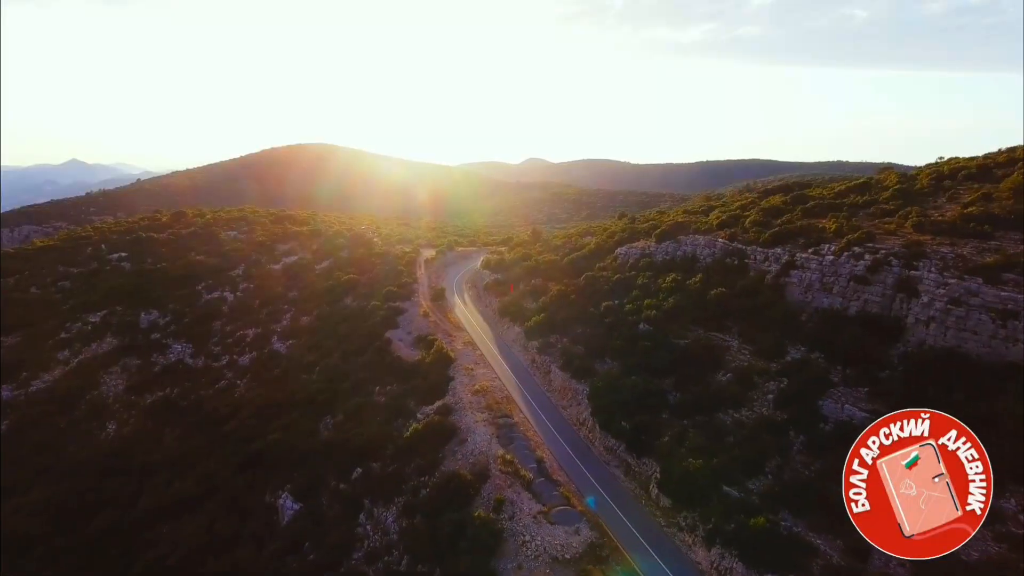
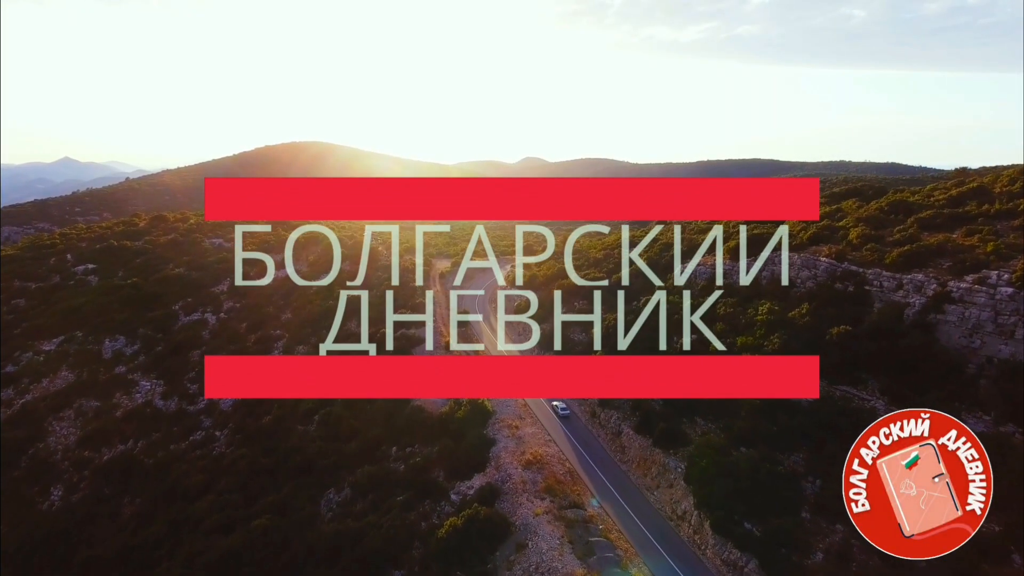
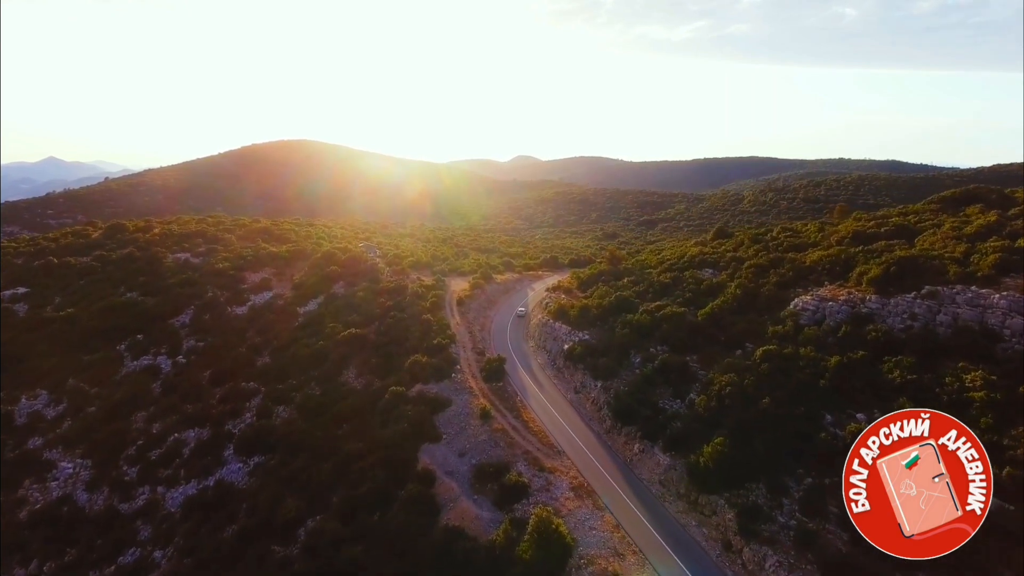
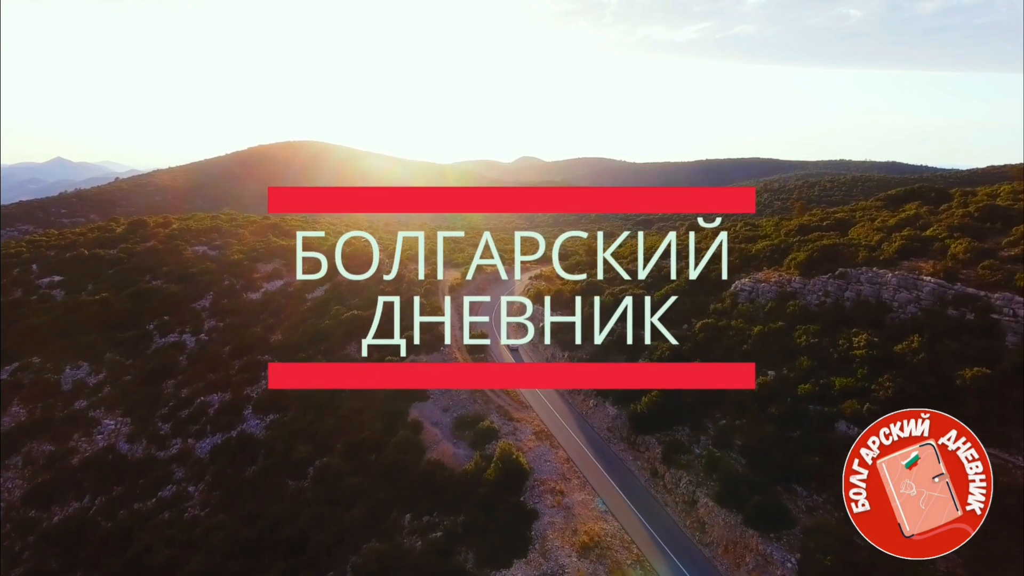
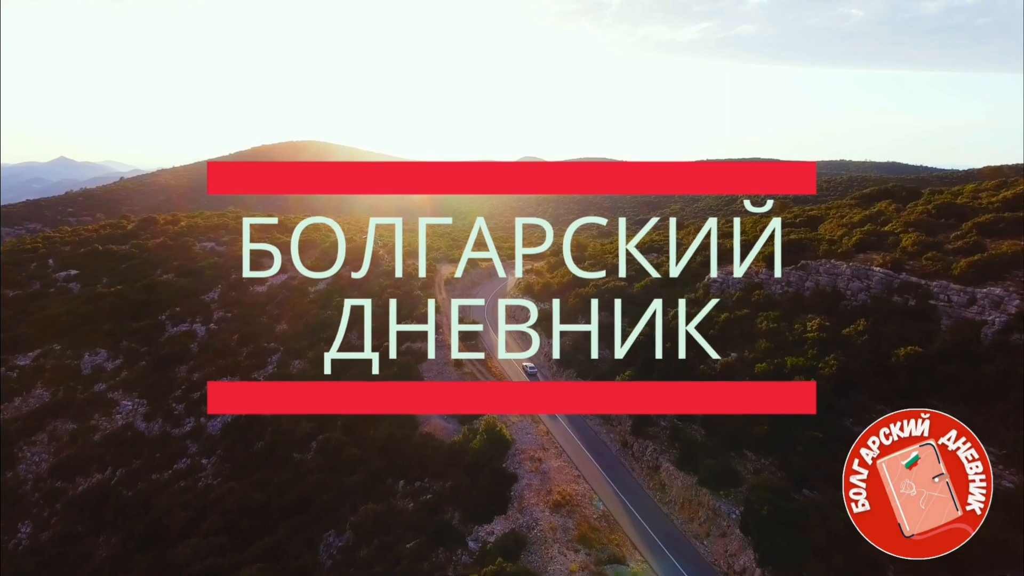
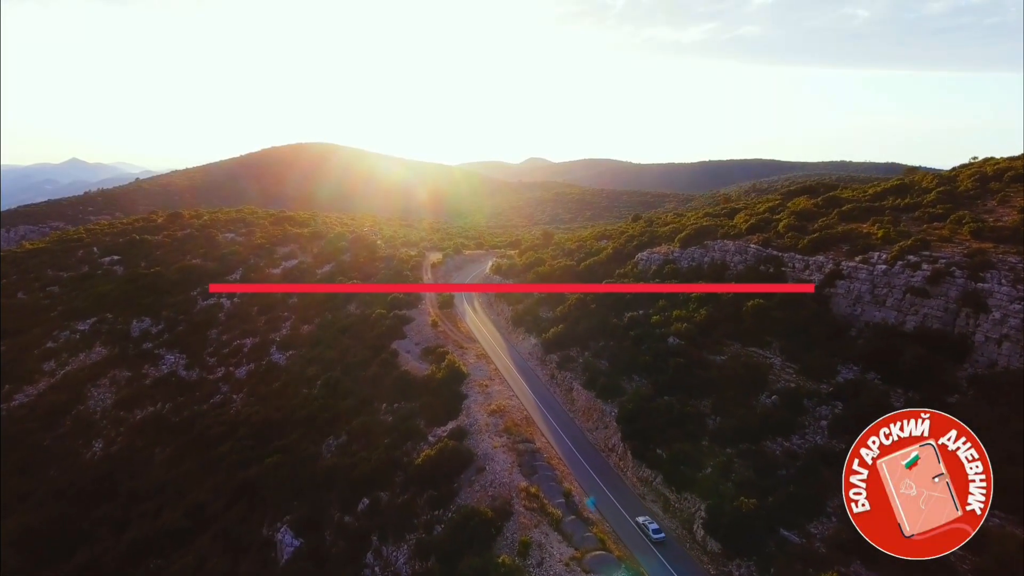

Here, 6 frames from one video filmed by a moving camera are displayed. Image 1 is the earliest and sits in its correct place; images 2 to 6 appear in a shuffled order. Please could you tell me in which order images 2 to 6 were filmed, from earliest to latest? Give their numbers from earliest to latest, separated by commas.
6, 2, 5, 4, 3
